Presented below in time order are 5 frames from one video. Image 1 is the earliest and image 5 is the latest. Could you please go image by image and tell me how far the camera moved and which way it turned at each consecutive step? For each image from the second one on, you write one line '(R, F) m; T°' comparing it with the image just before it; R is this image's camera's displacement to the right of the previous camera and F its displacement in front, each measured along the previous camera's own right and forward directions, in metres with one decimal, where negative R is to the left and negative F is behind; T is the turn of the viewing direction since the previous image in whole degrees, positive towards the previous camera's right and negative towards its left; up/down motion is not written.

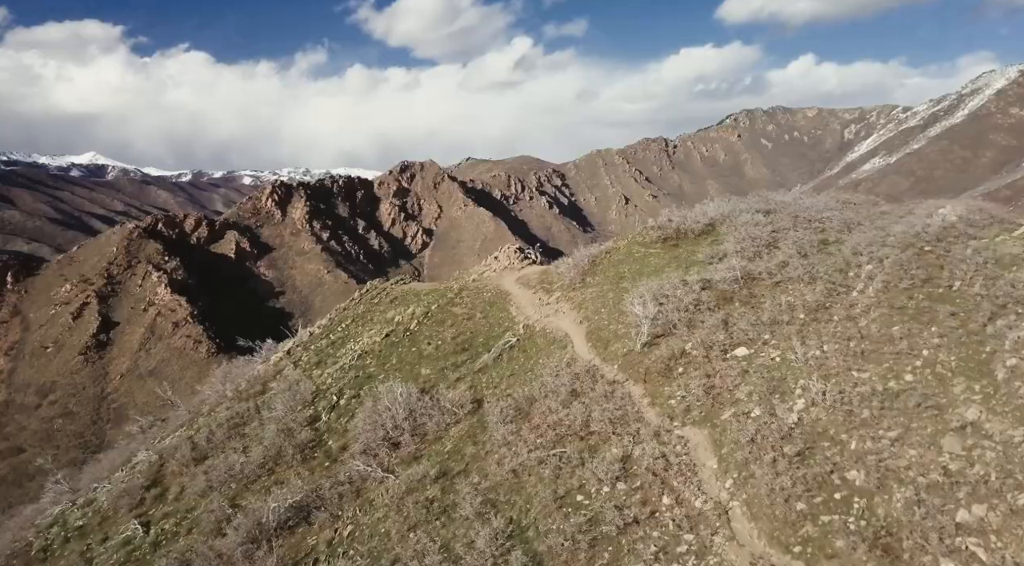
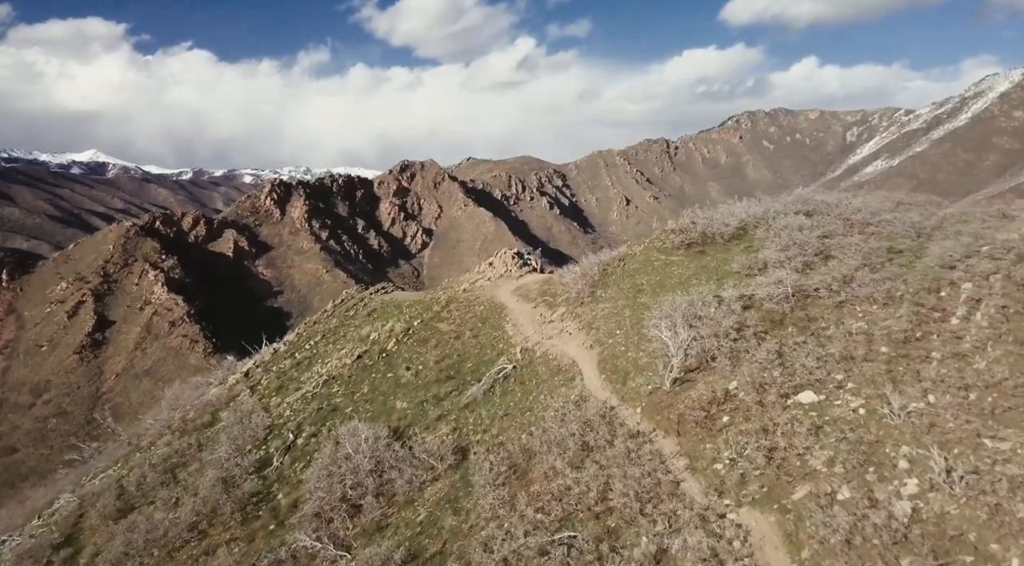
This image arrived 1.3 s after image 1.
(+0.1, +2.2) m; 0°
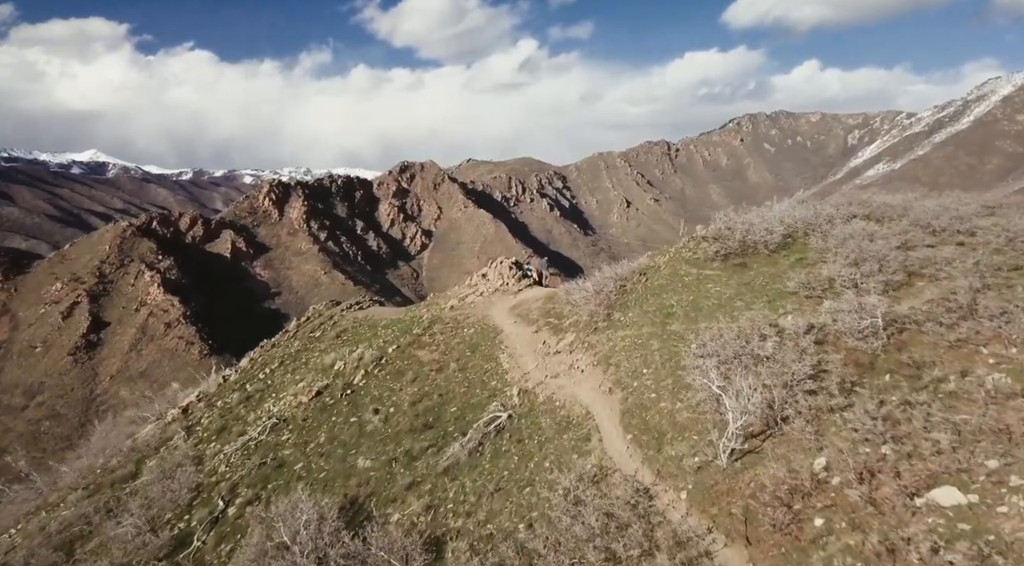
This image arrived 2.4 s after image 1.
(0.0, +2.3) m; 0°
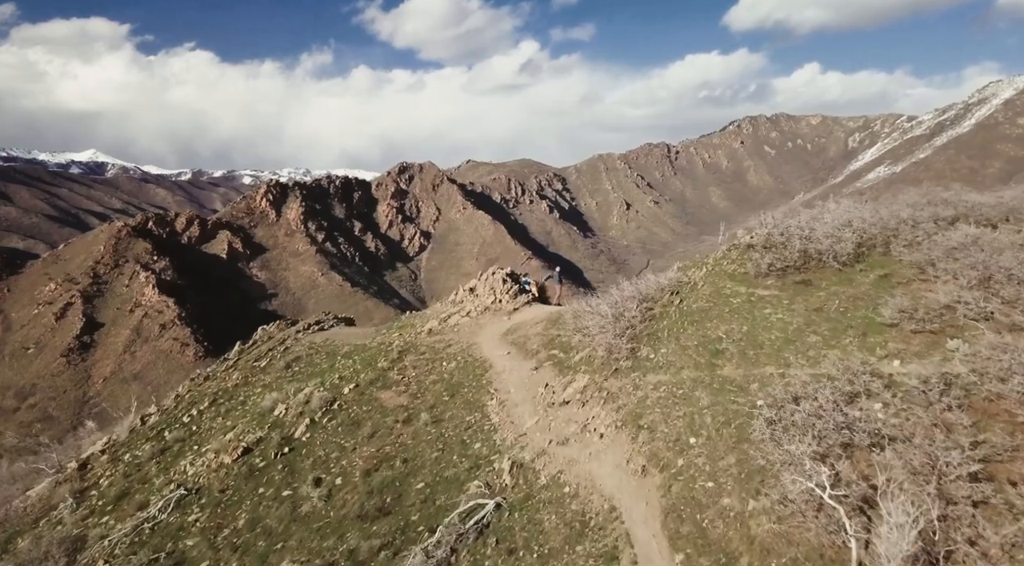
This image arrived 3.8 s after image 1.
(+0.1, +2.3) m; 0°
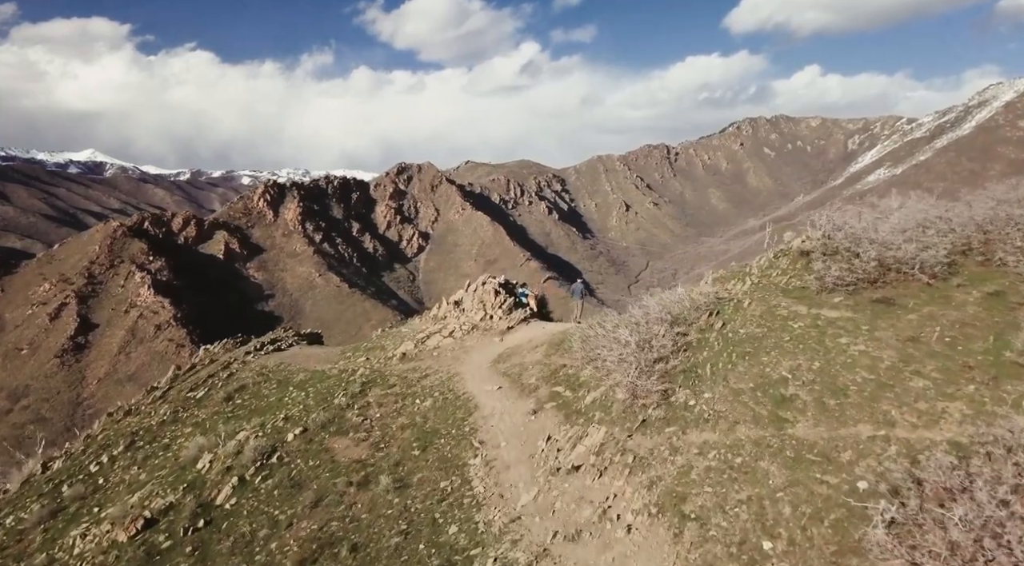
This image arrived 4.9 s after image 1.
(+0.1, +1.8) m; 0°
